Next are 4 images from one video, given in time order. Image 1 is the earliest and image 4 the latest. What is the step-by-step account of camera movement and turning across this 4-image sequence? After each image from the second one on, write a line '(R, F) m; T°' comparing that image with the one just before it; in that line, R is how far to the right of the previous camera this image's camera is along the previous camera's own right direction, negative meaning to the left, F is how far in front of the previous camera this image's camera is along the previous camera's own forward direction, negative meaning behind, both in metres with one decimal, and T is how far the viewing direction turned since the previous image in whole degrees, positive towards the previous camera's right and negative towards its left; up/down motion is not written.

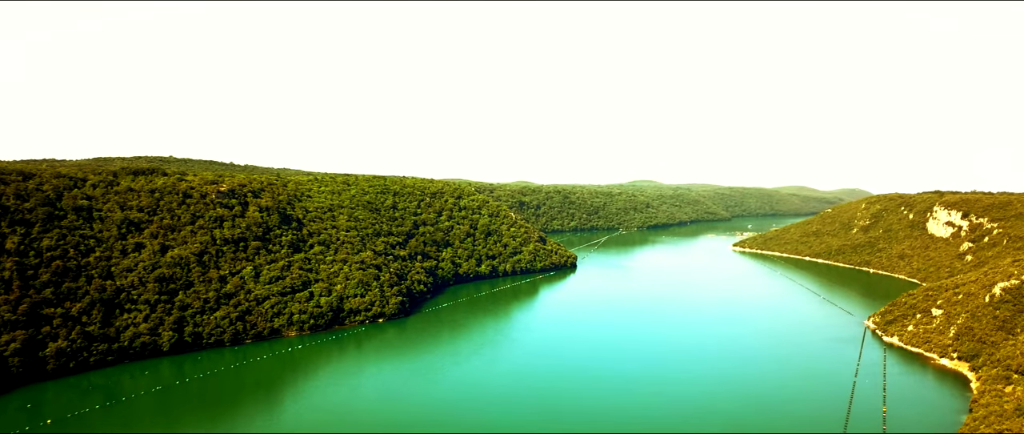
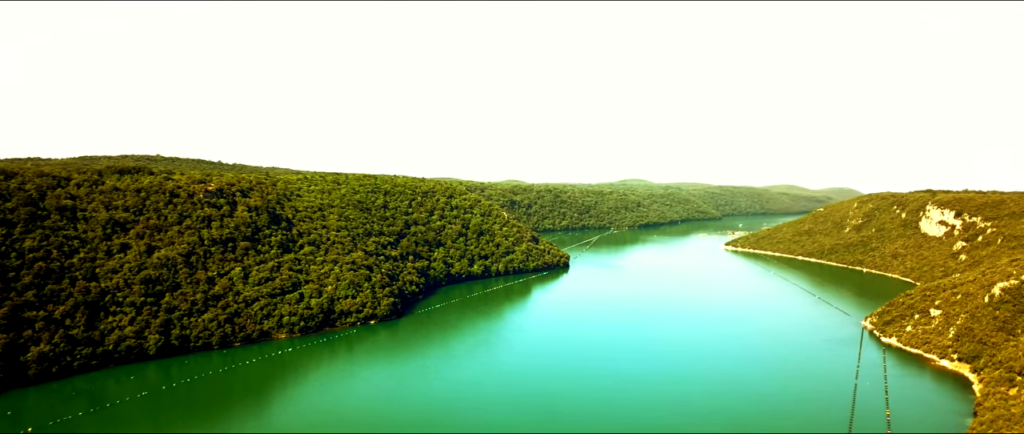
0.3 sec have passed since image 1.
(-2.4, +3.0) m; +1°
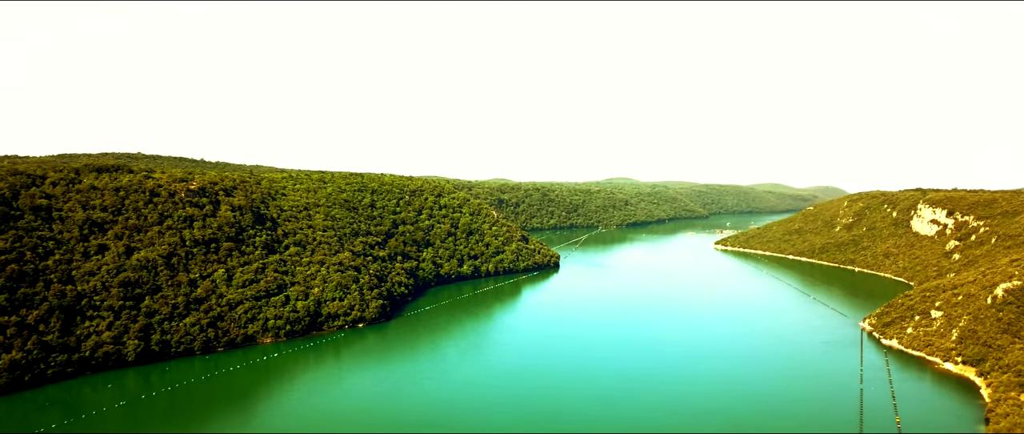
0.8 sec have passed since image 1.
(-4.0, +5.2) m; +2°
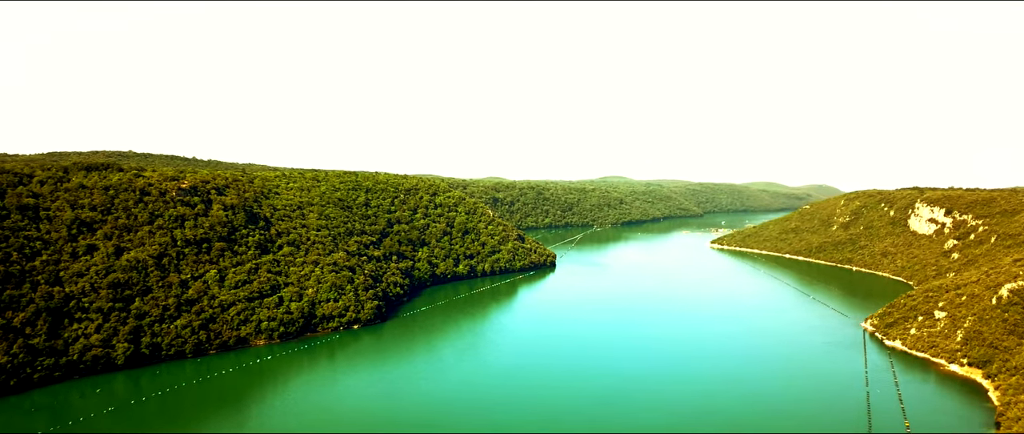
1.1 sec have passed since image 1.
(-2.5, +3.1) m; +1°
